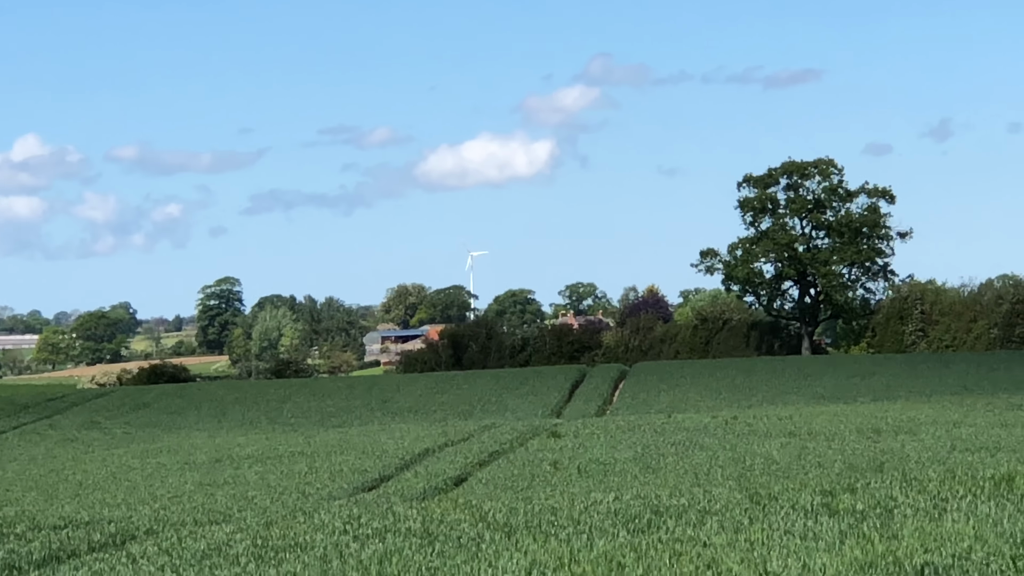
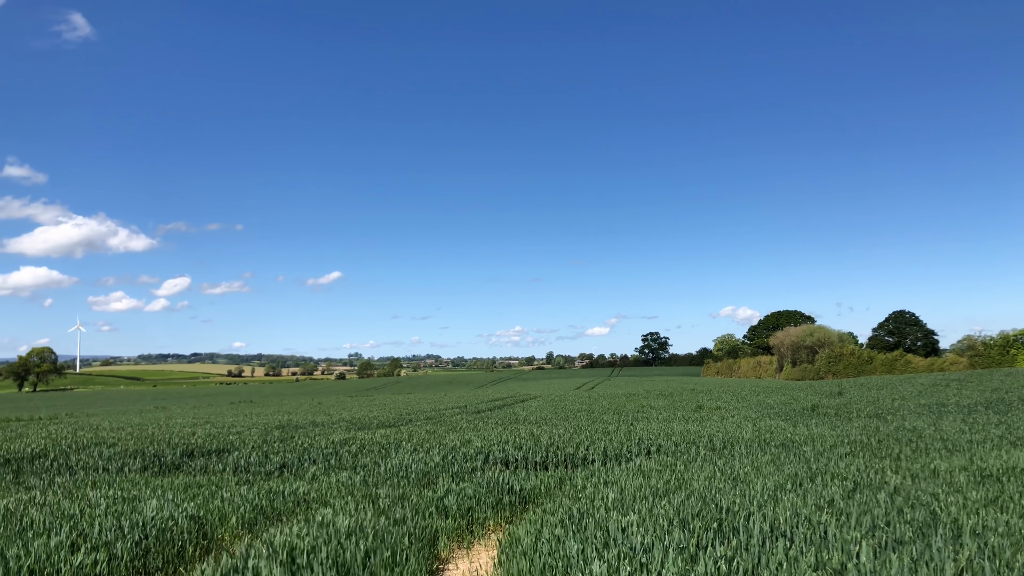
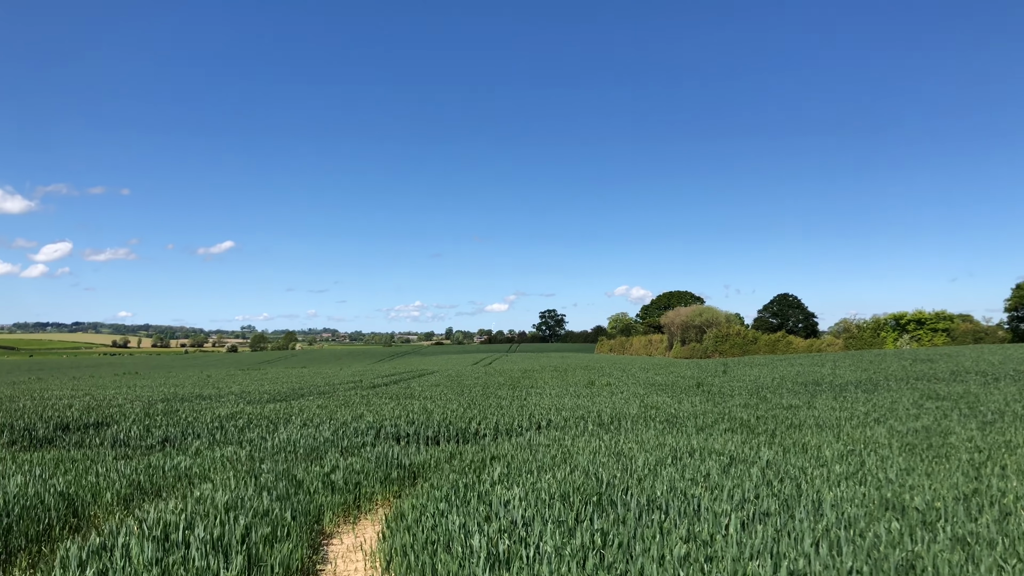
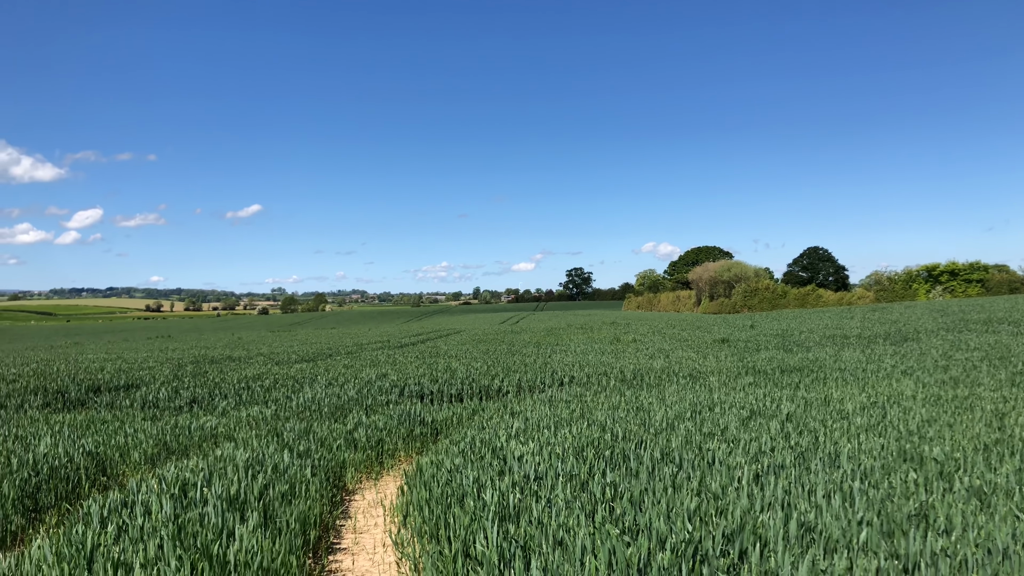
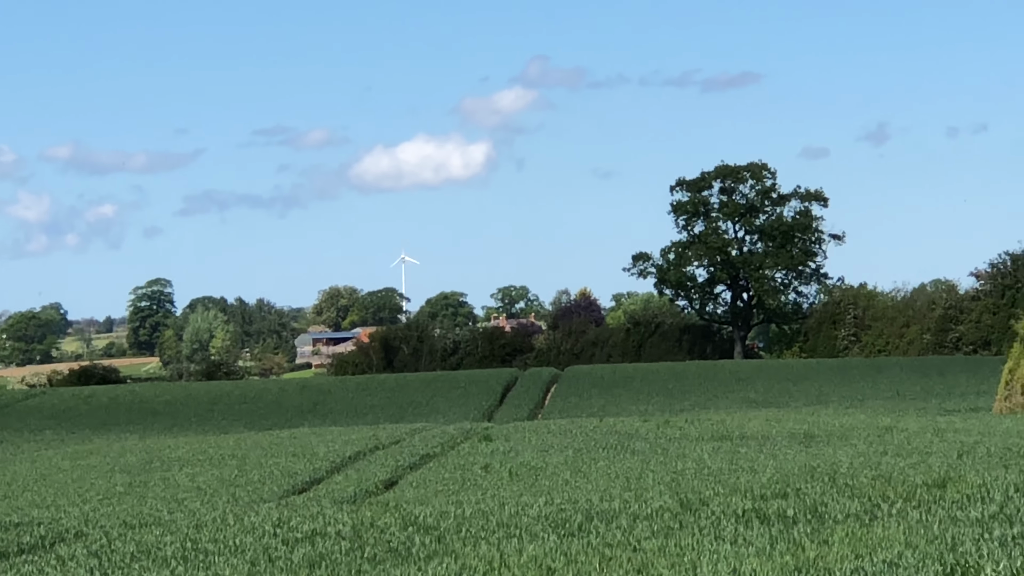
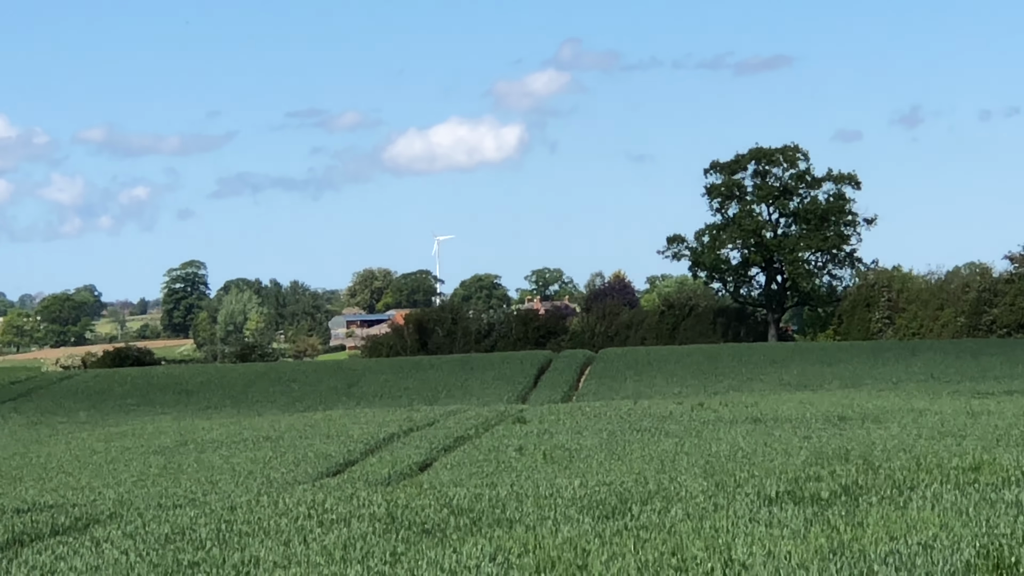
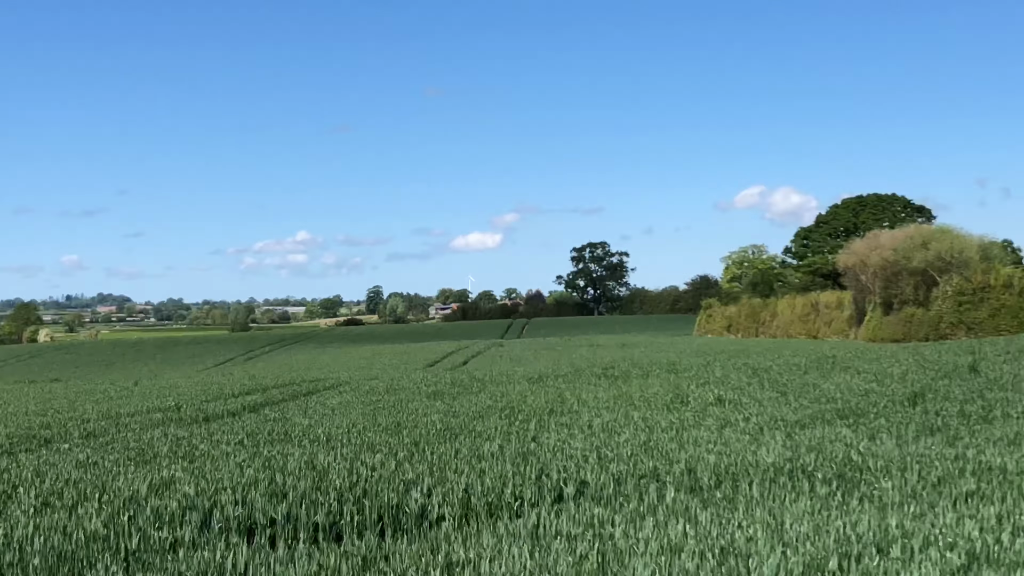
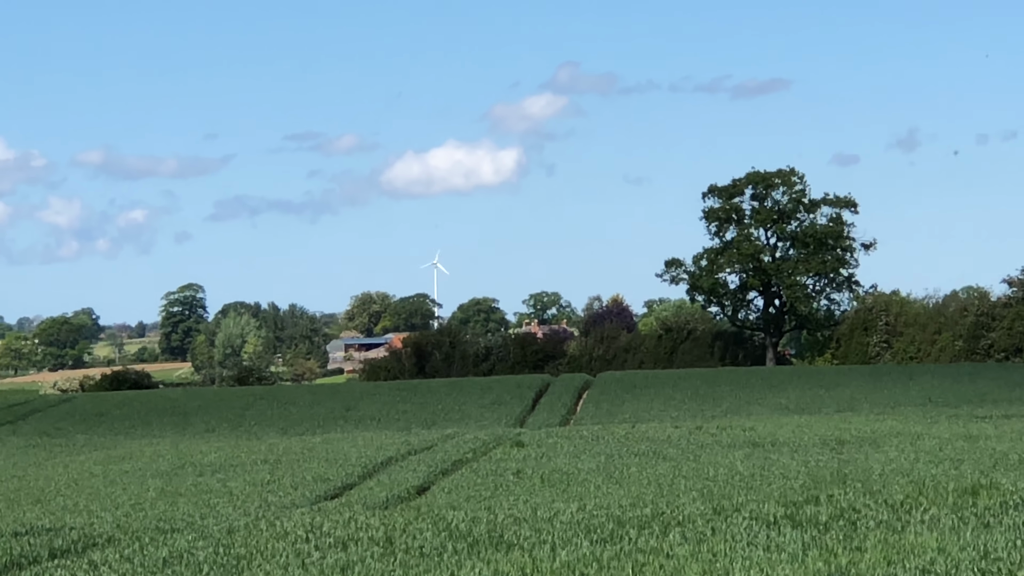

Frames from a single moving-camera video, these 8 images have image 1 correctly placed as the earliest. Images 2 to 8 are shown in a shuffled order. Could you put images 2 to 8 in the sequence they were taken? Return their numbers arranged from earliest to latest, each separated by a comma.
8, 6, 5, 7, 4, 3, 2
